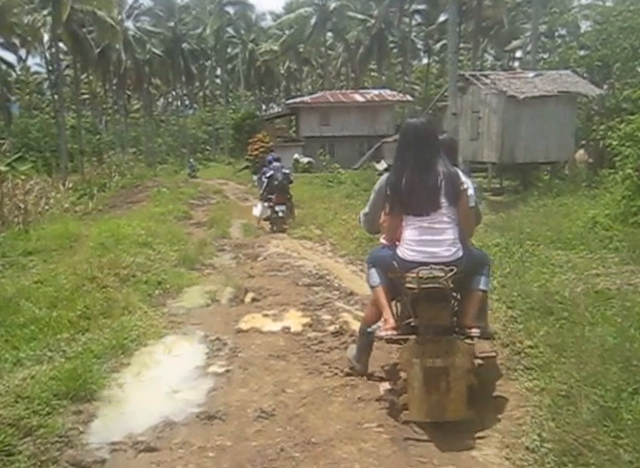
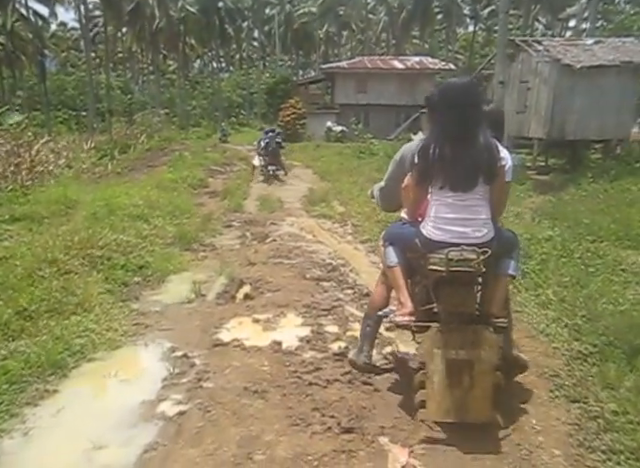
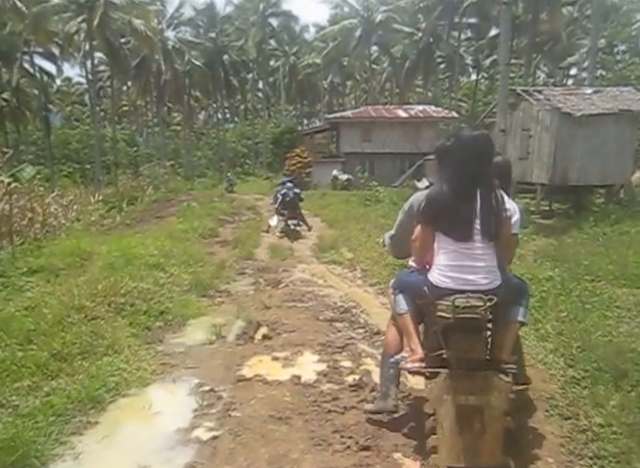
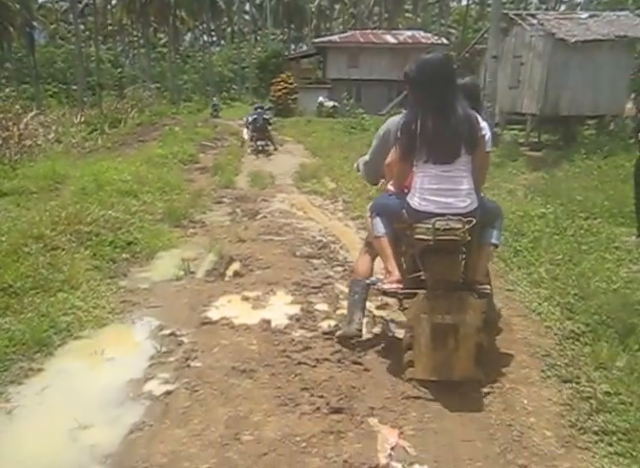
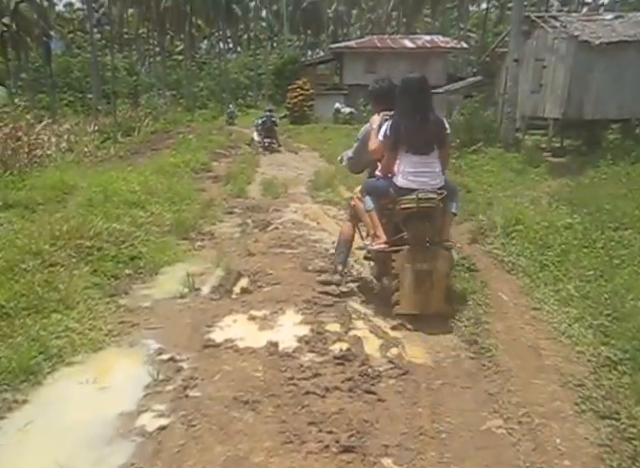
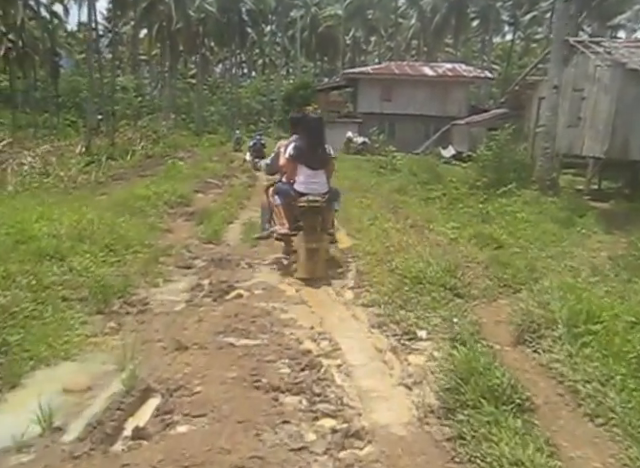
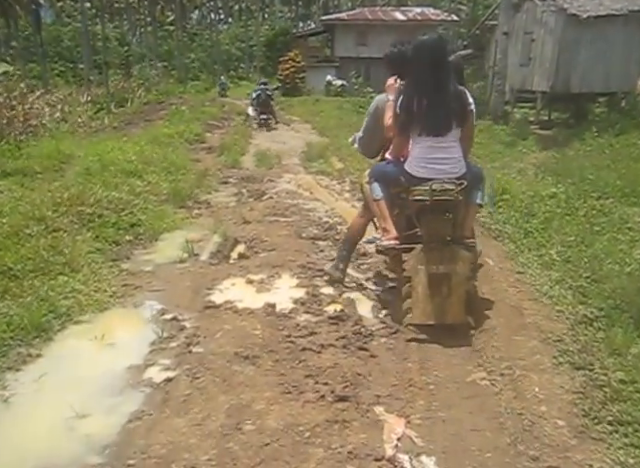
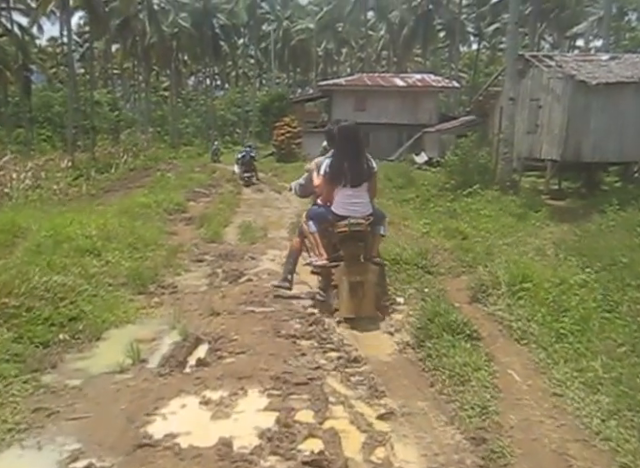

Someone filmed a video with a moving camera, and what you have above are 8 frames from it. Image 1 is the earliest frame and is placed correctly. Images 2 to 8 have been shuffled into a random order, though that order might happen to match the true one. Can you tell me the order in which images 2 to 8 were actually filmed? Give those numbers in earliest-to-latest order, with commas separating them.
3, 2, 4, 7, 5, 8, 6
